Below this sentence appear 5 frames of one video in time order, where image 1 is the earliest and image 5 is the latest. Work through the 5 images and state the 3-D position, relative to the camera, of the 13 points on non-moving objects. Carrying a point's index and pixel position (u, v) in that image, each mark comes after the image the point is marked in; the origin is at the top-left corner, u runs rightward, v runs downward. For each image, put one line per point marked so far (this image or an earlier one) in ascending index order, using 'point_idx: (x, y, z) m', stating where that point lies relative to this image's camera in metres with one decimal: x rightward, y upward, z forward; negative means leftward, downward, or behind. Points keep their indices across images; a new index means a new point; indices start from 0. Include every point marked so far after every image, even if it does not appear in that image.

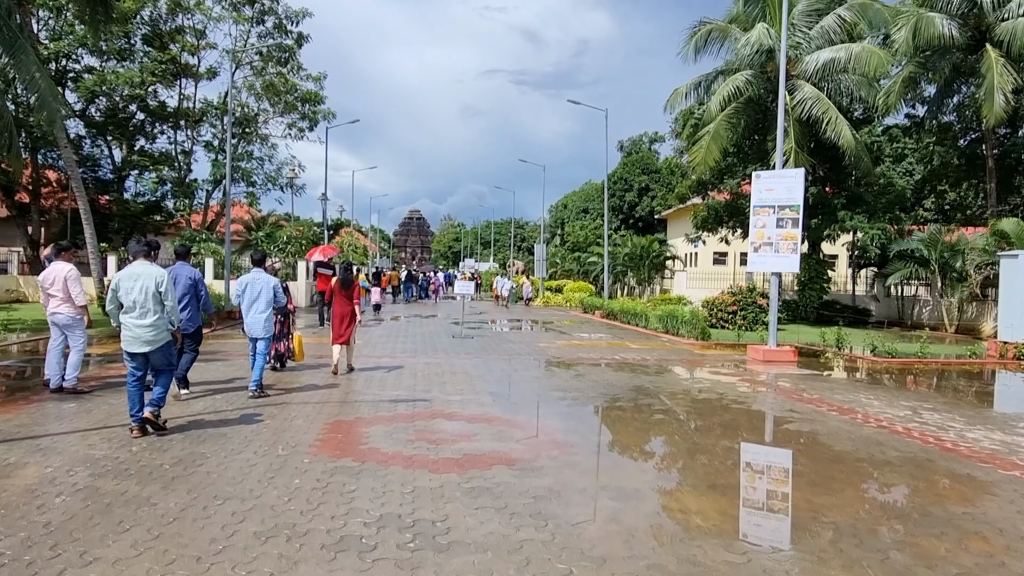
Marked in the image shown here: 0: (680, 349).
0: (+3.3, -1.2, +15.6) m
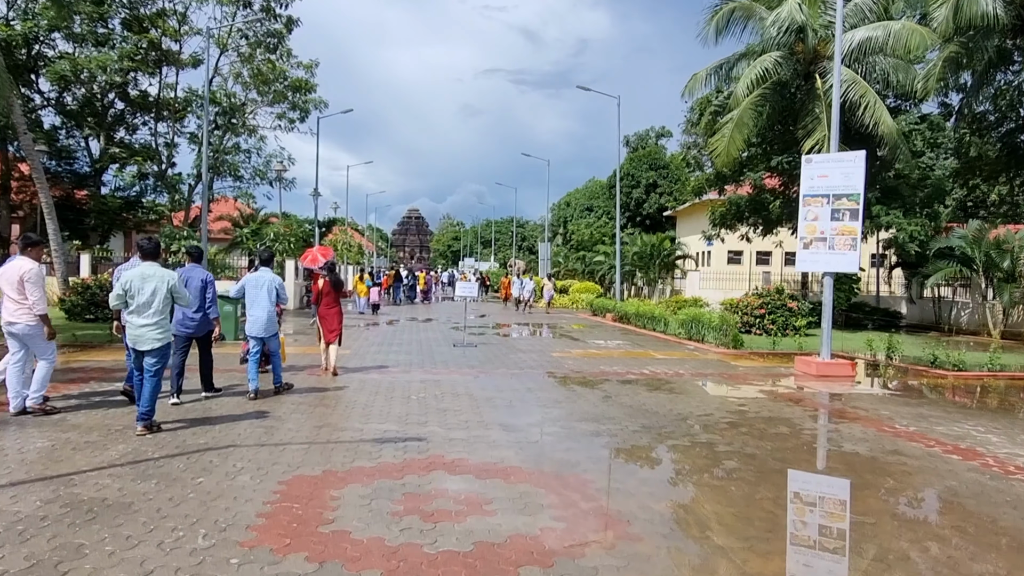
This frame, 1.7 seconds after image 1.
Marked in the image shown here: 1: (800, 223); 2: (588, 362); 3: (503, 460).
0: (+3.4, -1.2, +13.7) m
1: (+4.3, +1.0, +12.1) m
2: (+1.2, -1.2, +12.6) m
3: (-0.1, -1.2, +5.8) m
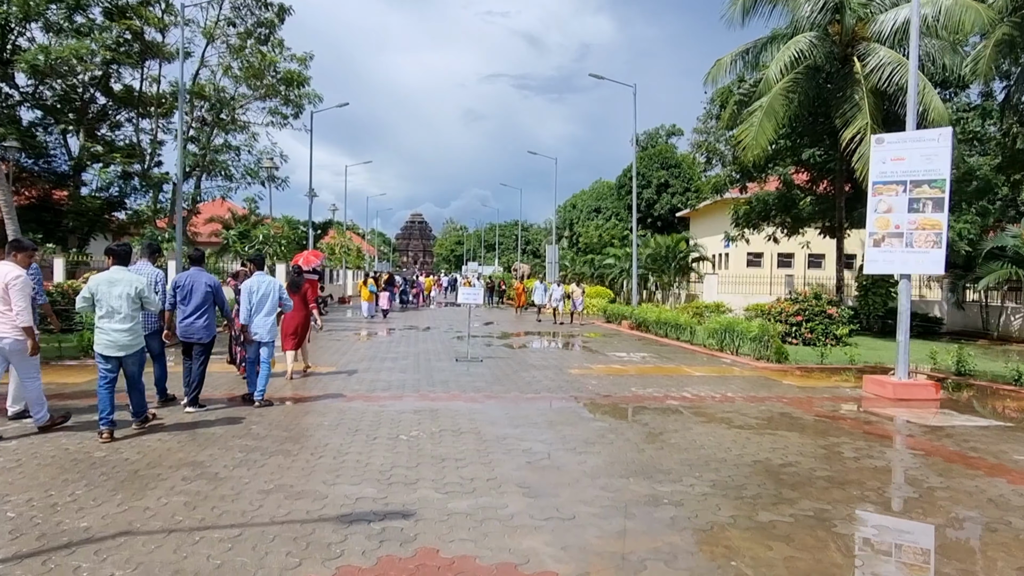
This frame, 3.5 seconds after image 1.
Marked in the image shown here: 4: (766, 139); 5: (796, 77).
0: (+3.6, -1.3, +11.7) m
1: (+4.5, +0.9, +10.1) m
2: (+1.4, -1.2, +10.7) m
3: (+0.1, -1.3, +3.8) m
4: (+6.0, +3.5, +19.0) m
5: (+6.8, +5.1, +19.4) m
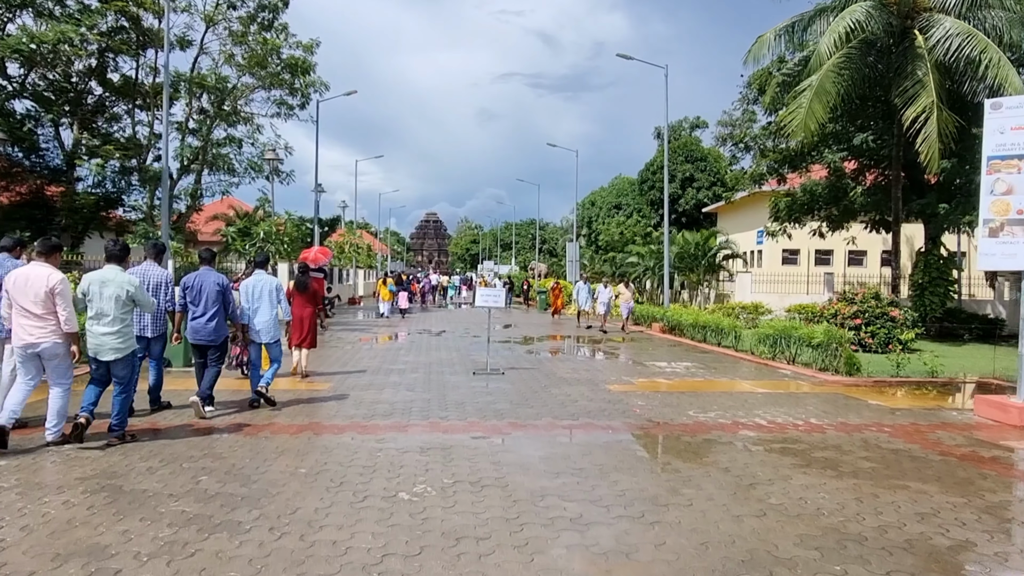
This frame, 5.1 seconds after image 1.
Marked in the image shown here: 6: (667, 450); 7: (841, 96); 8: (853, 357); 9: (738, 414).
0: (+3.9, -1.3, +9.8) m
1: (+4.8, +0.9, +8.2) m
2: (+1.7, -1.2, +8.8) m
3: (+0.3, -1.3, +2.0) m
4: (+6.5, +3.5, +17.1) m
5: (+7.3, +5.1, +17.5) m
6: (+1.2, -1.3, +6.4) m
7: (+7.4, +4.3, +18.1) m
8: (+5.0, -1.0, +11.8) m
9: (+2.3, -1.3, +8.2) m
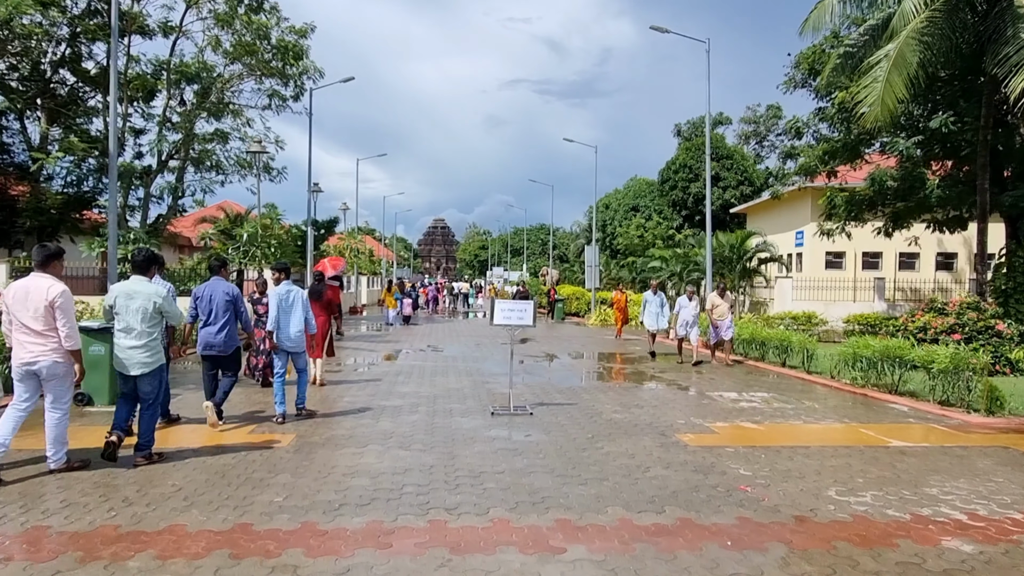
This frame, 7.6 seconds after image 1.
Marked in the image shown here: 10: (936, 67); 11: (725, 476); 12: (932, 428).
0: (+4.2, -1.4, +6.9) m
1: (+5.1, +0.8, +5.3) m
2: (+2.0, -1.3, +6.0) m
3: (+0.5, -1.3, -0.8) m
4: (+6.8, +3.4, +14.2) m
5: (+7.7, +5.0, +14.6) m
6: (+1.5, -1.4, +3.5) m
7: (+7.8, +4.2, +15.2) m
8: (+5.3, -1.1, +9.0) m
9: (+2.6, -1.4, +5.4) m
10: (+8.3, +4.3, +15.7) m
11: (+1.5, -1.3, +5.7) m
12: (+4.3, -1.4, +8.4) m
